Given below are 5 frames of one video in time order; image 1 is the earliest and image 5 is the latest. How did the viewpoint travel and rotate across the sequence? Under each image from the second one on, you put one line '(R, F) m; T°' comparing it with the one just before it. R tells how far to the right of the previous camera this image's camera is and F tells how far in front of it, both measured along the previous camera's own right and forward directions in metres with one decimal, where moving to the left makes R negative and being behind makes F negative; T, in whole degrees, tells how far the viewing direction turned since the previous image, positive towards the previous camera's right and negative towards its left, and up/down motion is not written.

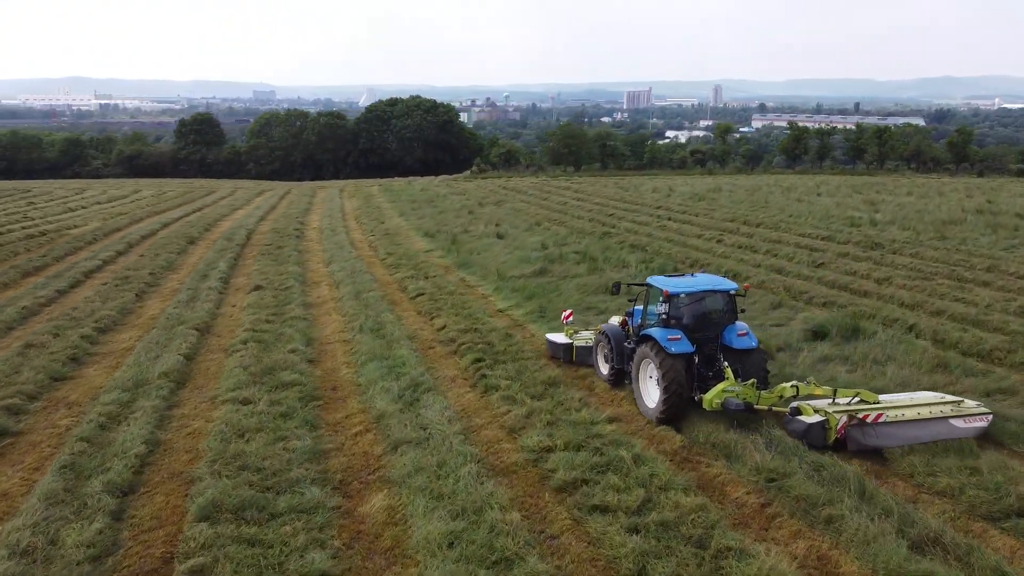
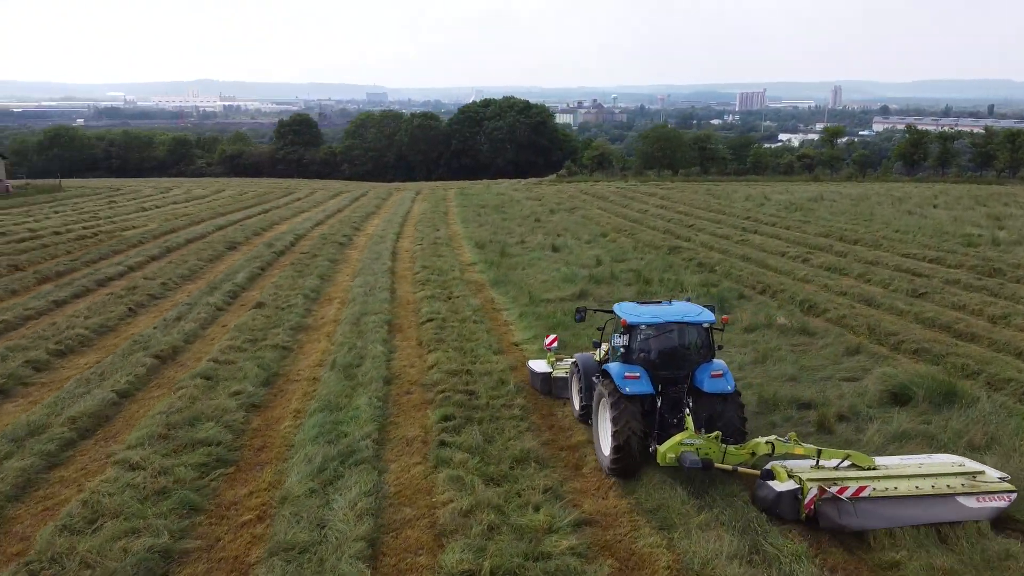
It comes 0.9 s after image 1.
(+1.2, +2.0) m; -7°
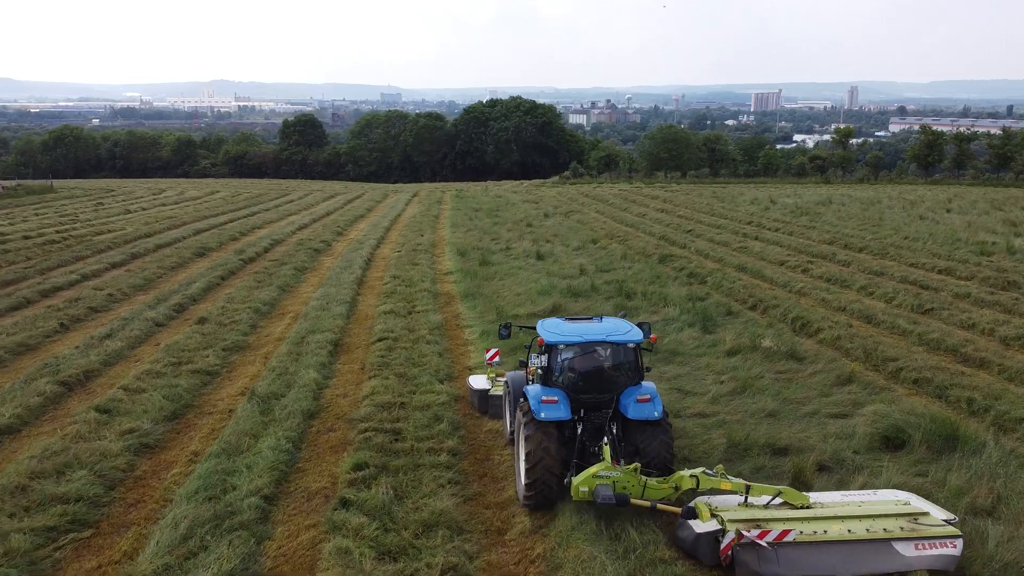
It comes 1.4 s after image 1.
(+0.7, +1.1) m; -1°
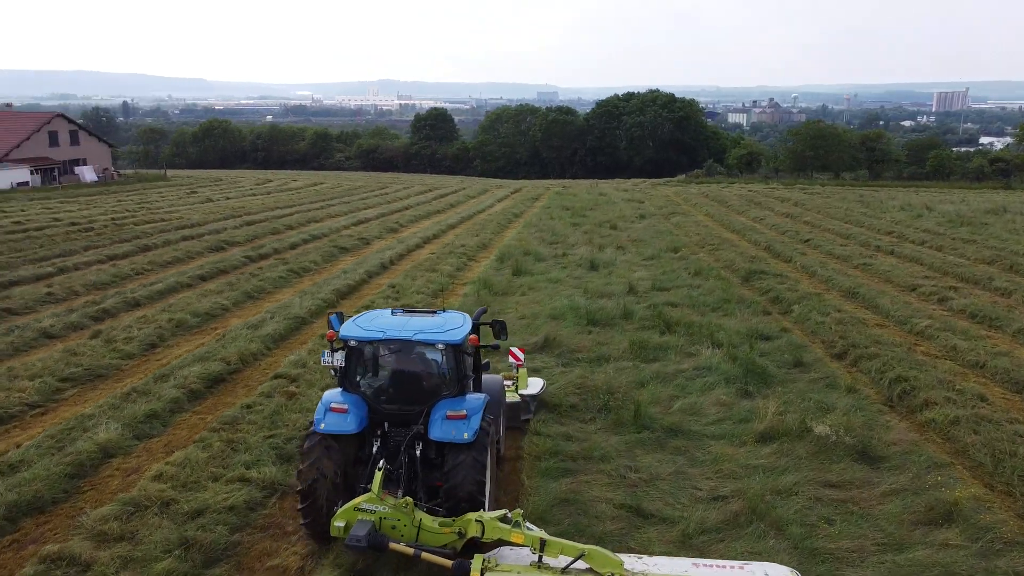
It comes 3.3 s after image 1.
(+2.0, +3.6) m; -11°
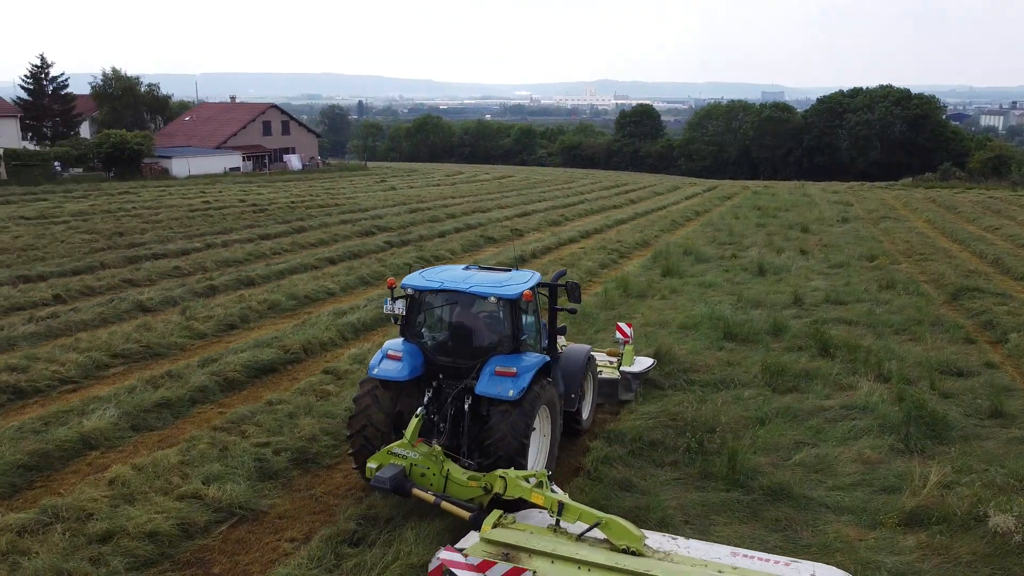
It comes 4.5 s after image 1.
(+1.0, +1.6) m; -15°
